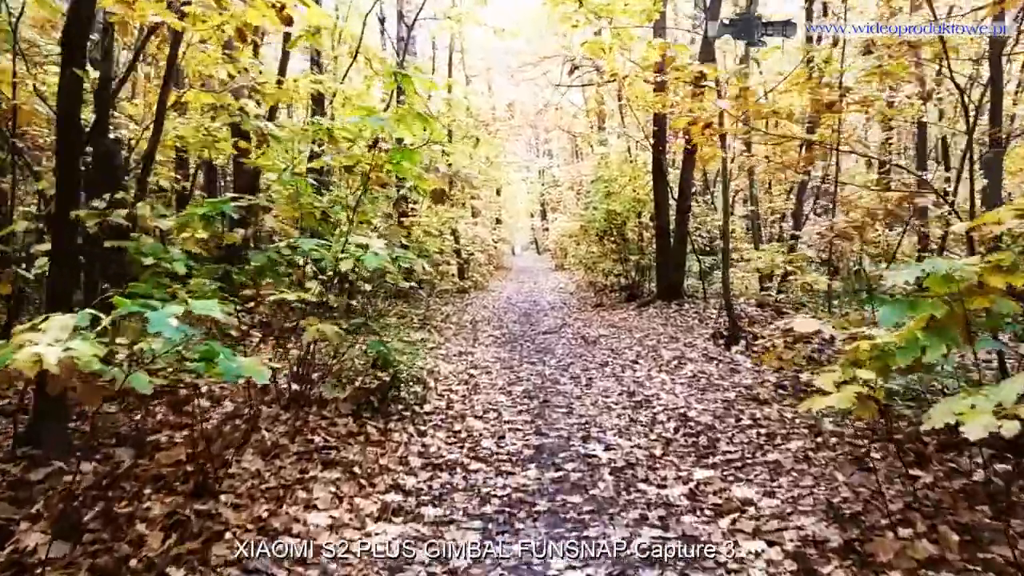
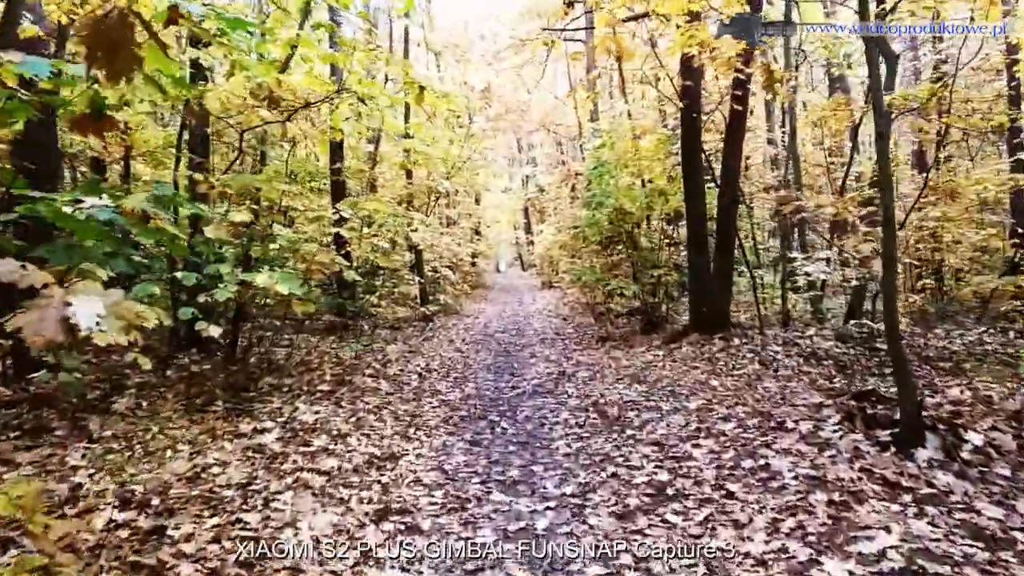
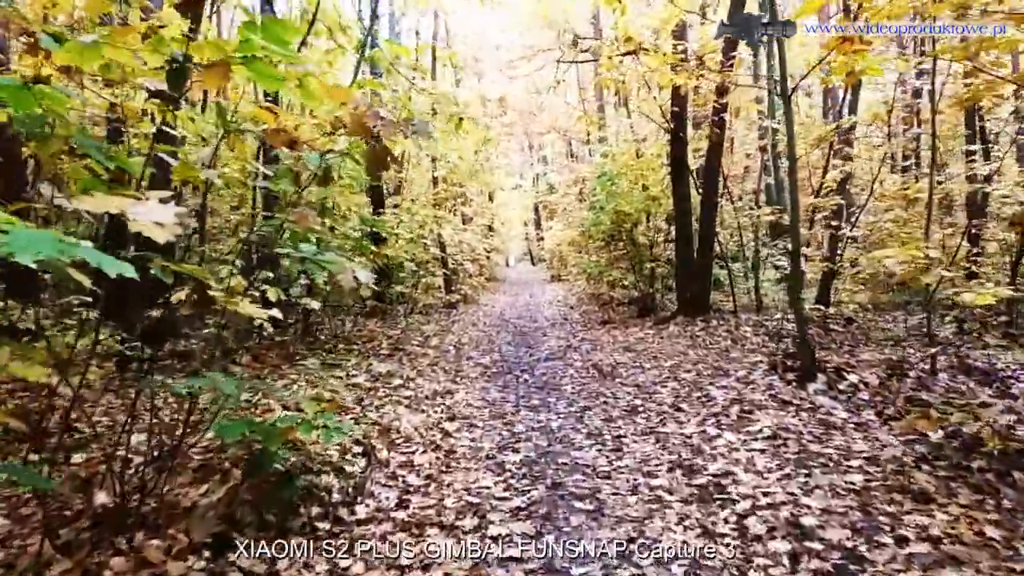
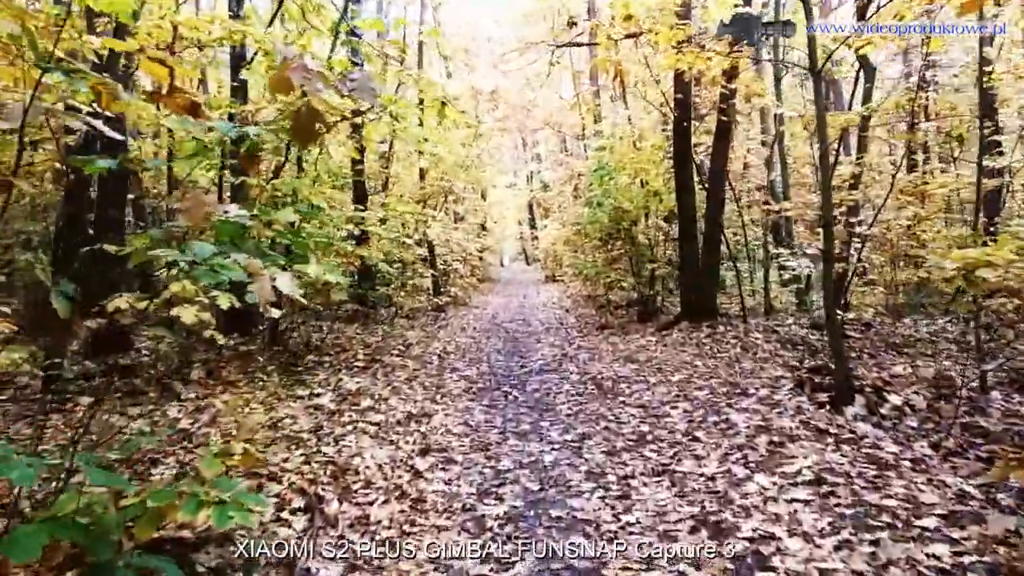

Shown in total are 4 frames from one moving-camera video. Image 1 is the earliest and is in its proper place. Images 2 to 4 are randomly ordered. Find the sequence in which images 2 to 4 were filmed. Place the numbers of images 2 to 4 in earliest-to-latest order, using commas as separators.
3, 4, 2
